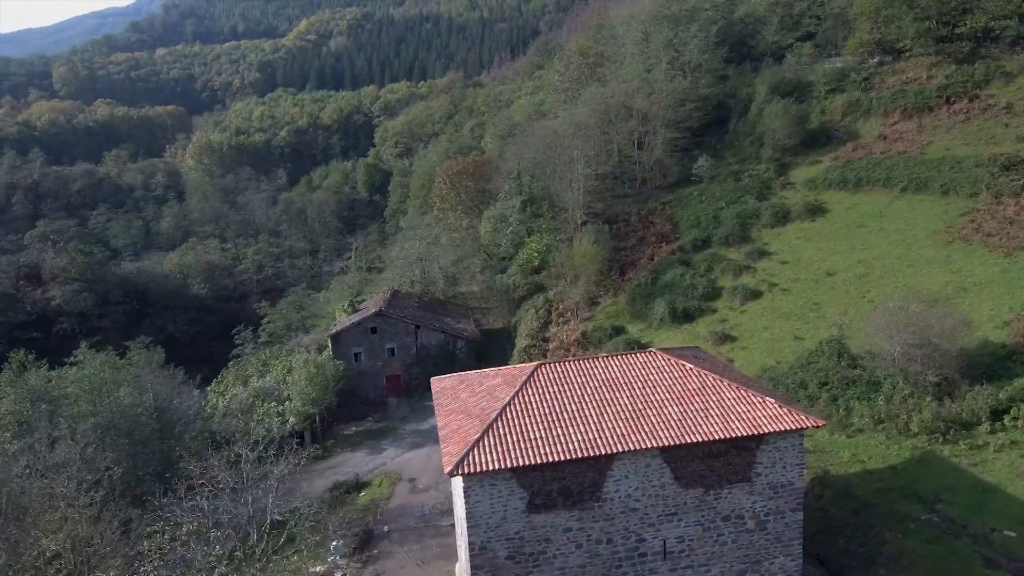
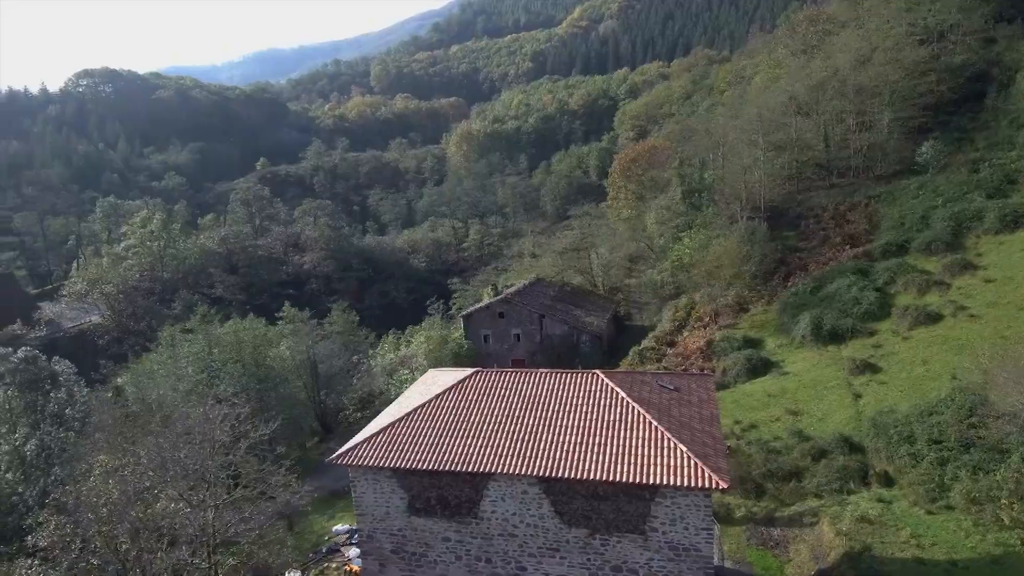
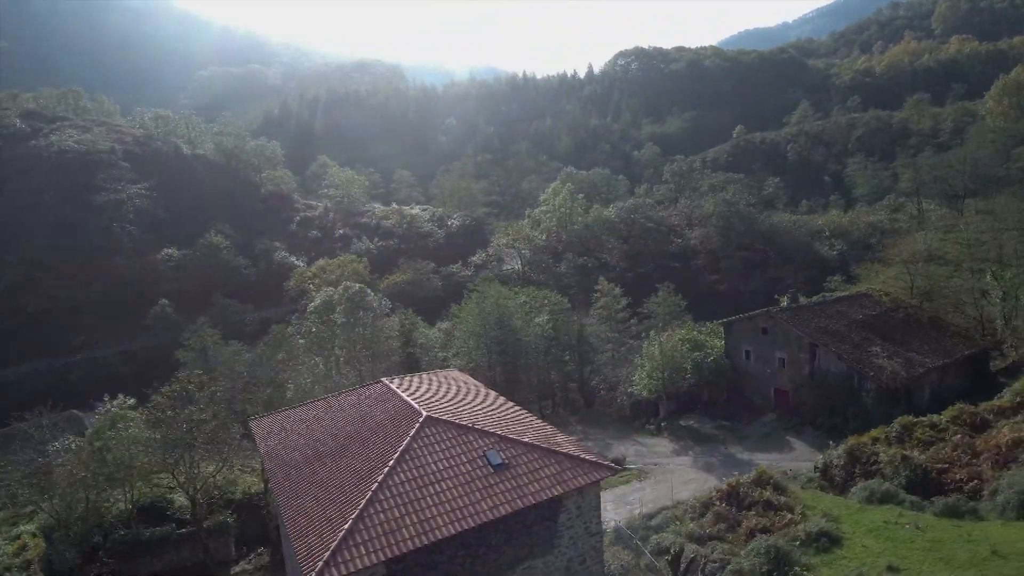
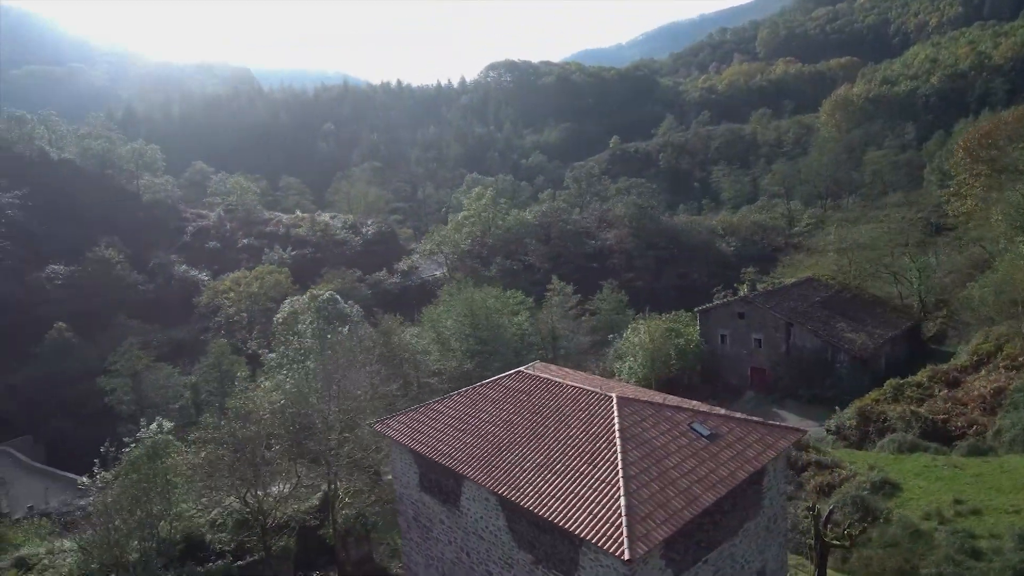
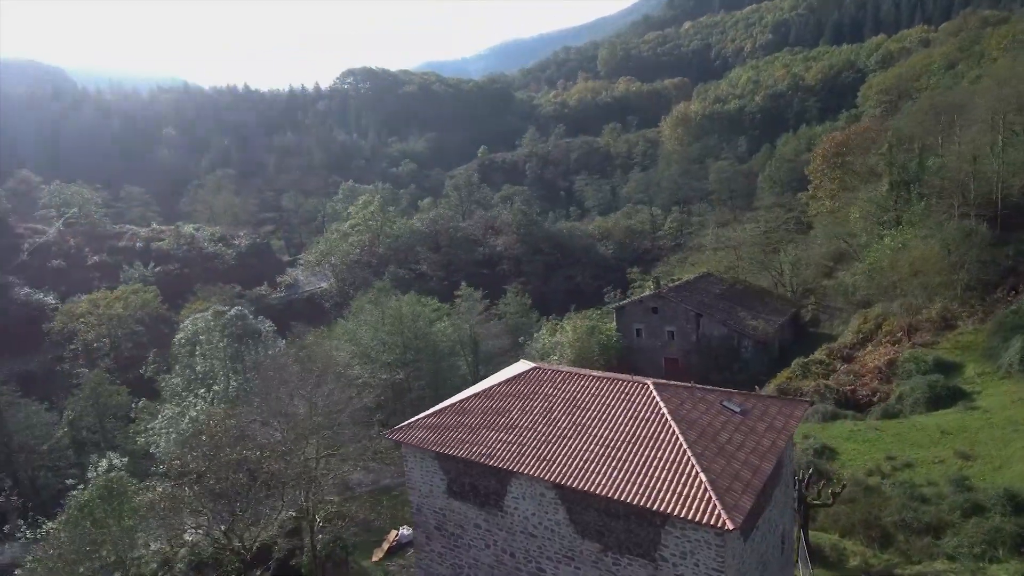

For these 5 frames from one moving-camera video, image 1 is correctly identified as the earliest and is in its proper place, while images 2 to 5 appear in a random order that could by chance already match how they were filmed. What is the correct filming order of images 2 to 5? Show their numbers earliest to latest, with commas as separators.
2, 5, 4, 3
